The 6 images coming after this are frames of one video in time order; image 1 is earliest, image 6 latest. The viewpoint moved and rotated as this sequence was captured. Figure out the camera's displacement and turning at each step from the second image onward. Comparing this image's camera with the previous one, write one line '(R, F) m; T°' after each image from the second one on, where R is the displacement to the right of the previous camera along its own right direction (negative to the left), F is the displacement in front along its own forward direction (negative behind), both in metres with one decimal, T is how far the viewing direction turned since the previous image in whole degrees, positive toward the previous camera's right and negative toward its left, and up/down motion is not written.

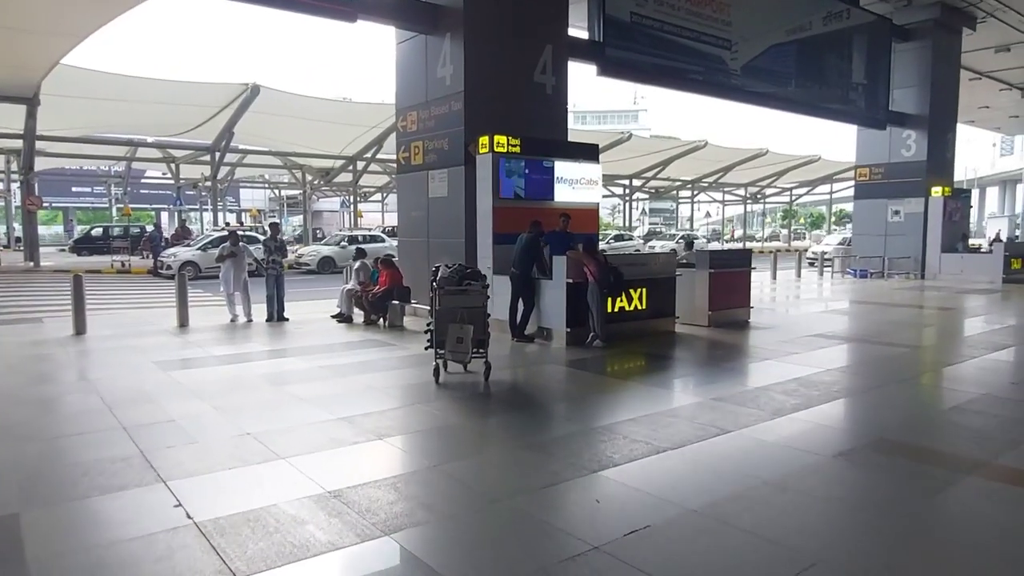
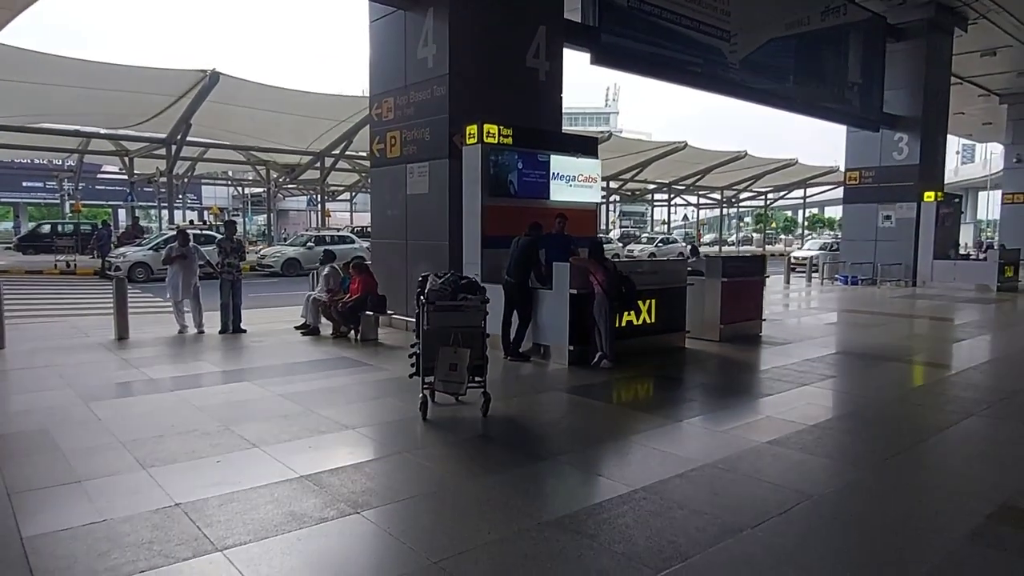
(-0.3, +1.3) m; +3°
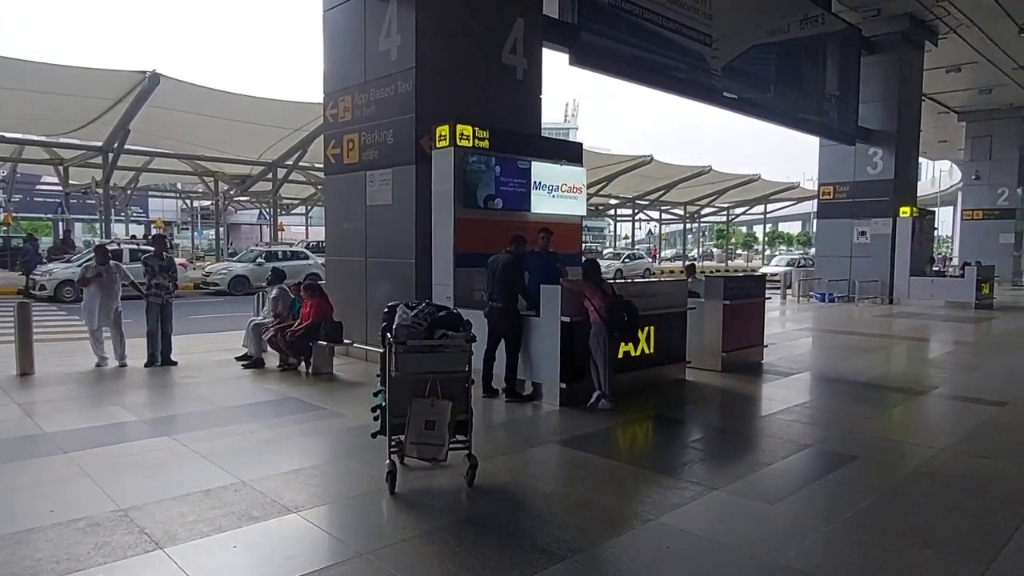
(-0.2, +1.2) m; +3°
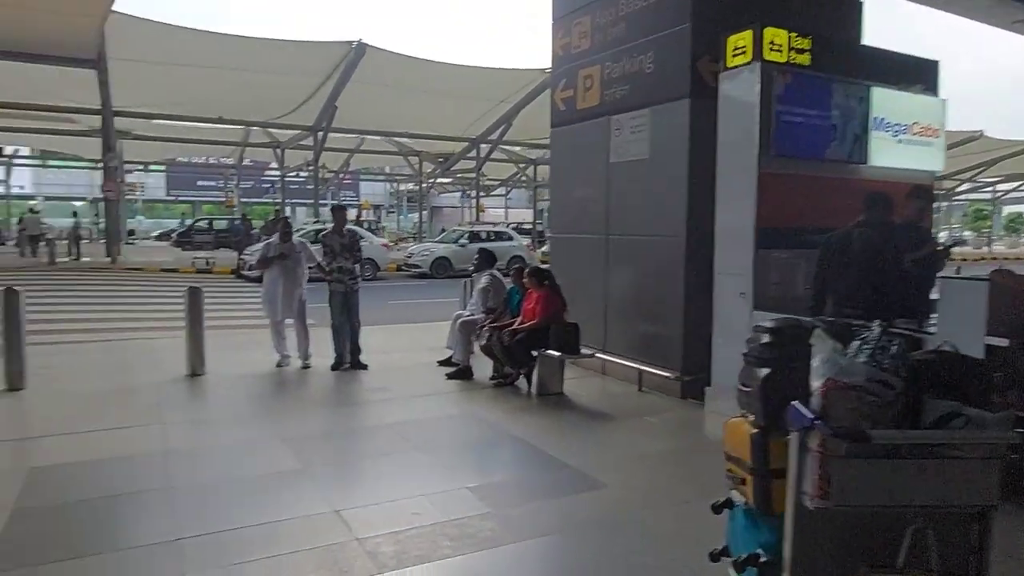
(-1.0, +2.5) m; -15°
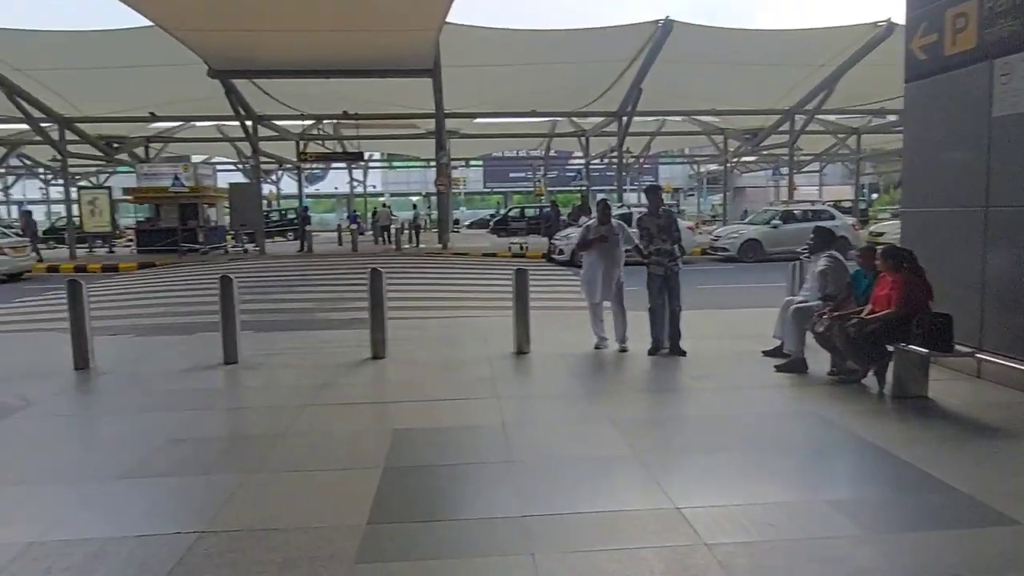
(-0.3, +0.2) m; -24°
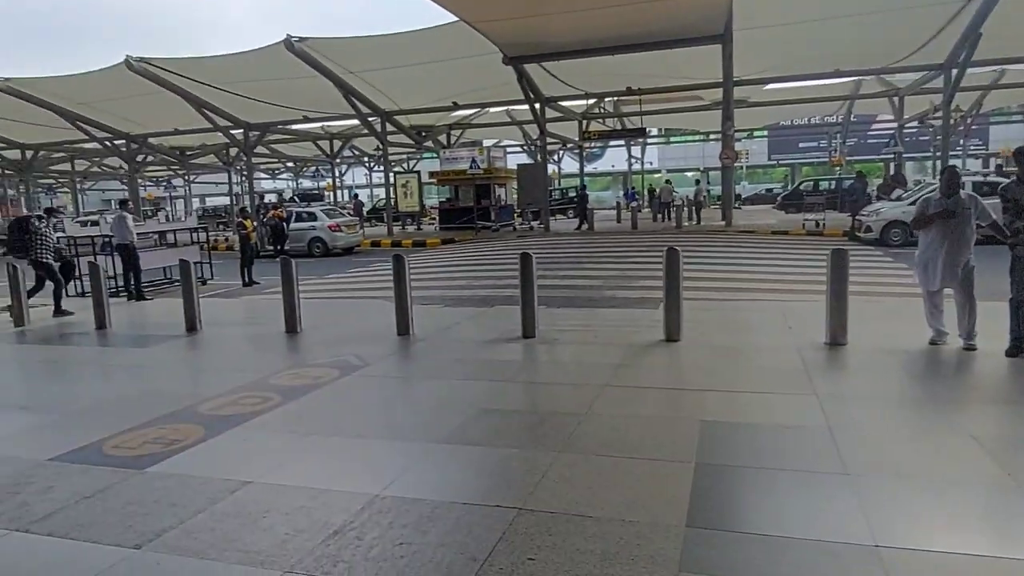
(-0.3, +0.2) m; -22°
